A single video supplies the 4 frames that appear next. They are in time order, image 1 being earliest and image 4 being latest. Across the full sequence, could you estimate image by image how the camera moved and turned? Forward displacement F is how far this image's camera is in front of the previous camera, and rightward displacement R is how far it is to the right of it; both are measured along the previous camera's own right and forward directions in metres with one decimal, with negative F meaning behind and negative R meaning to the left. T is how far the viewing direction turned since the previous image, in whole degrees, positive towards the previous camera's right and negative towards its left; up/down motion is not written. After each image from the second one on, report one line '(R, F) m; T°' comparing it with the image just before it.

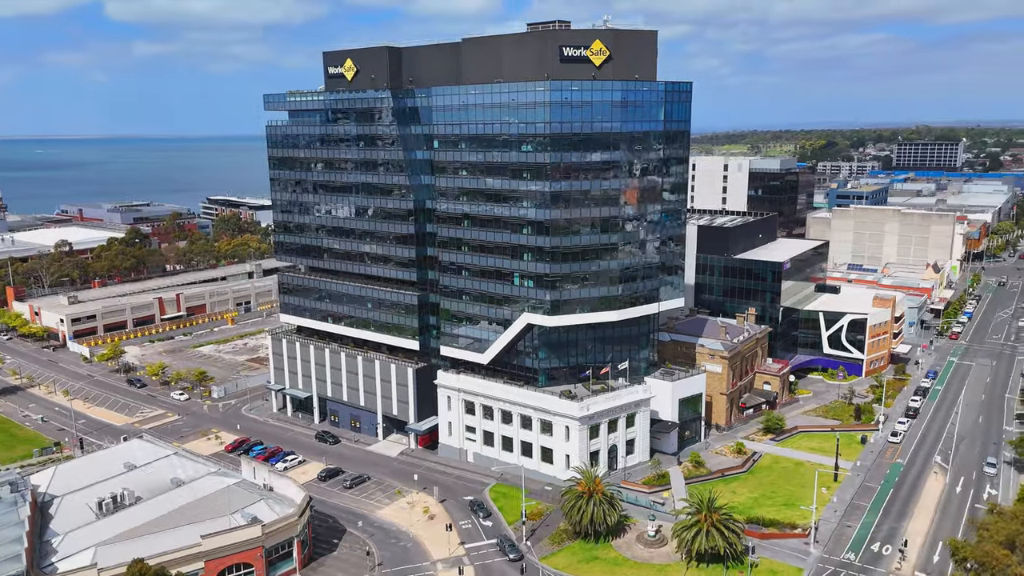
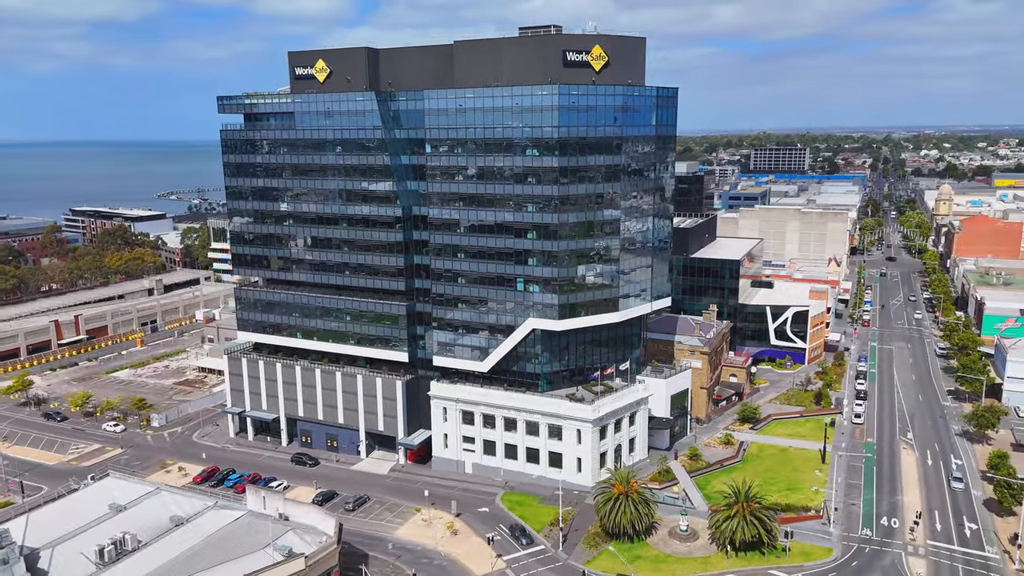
(-15.7, +2.4) m; +10°
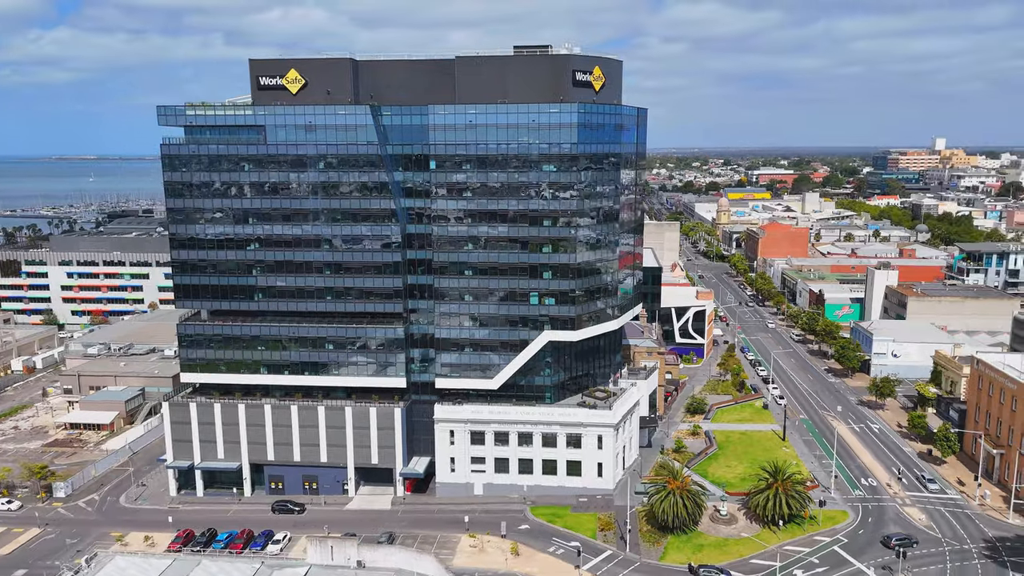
(-29.1, +4.5) m; +19°
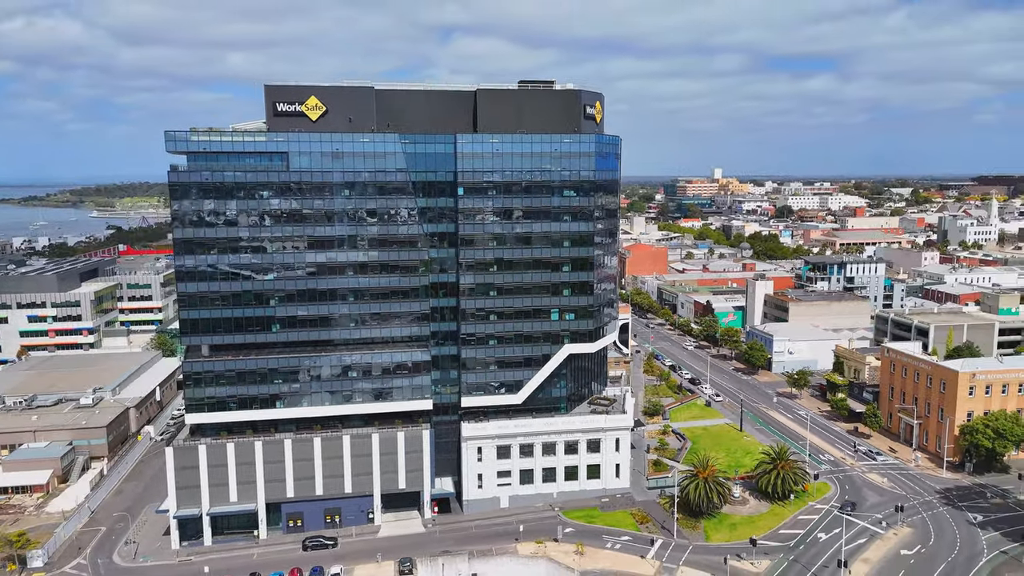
(-26.5, -1.4) m; +15°
